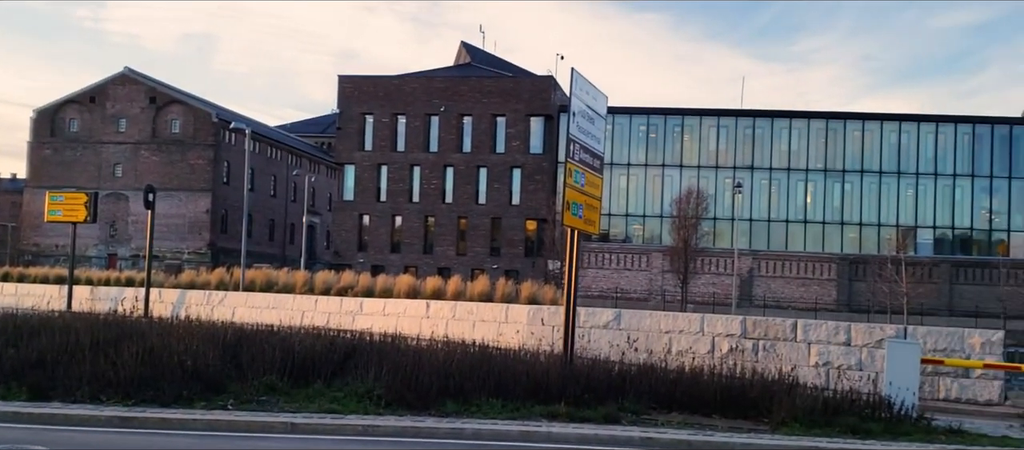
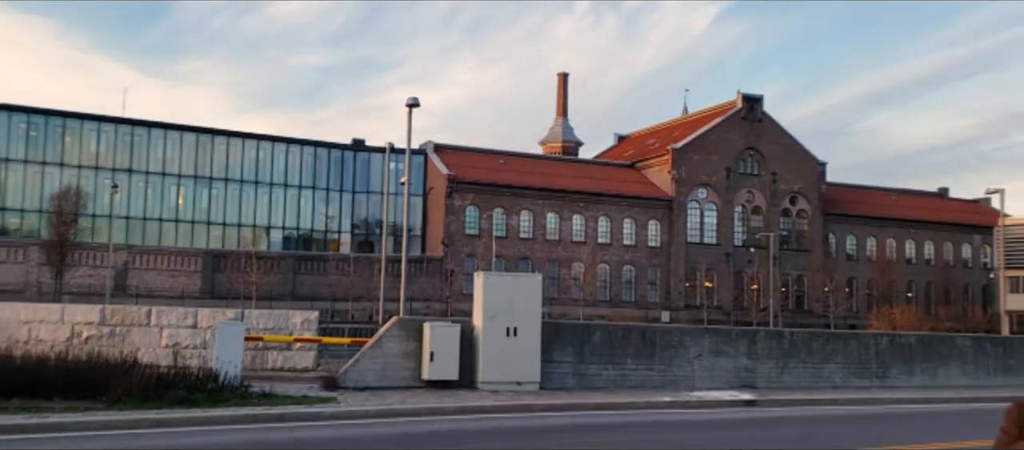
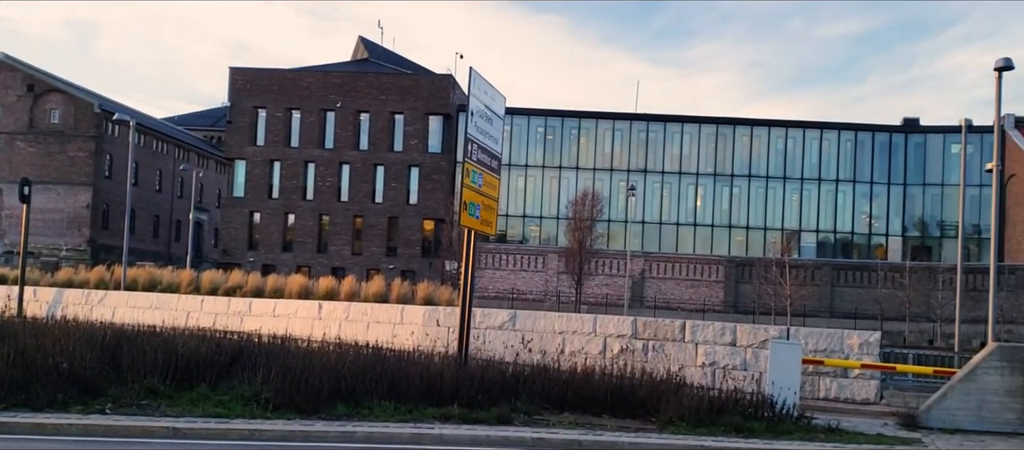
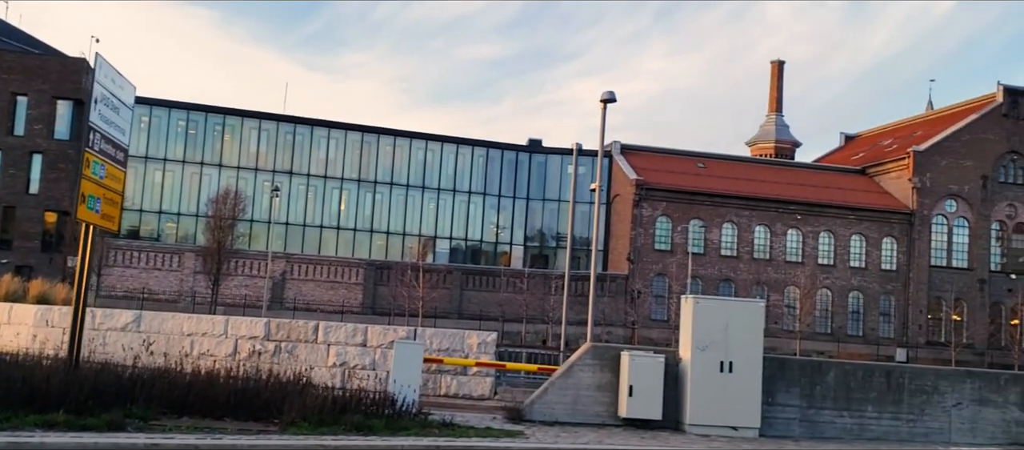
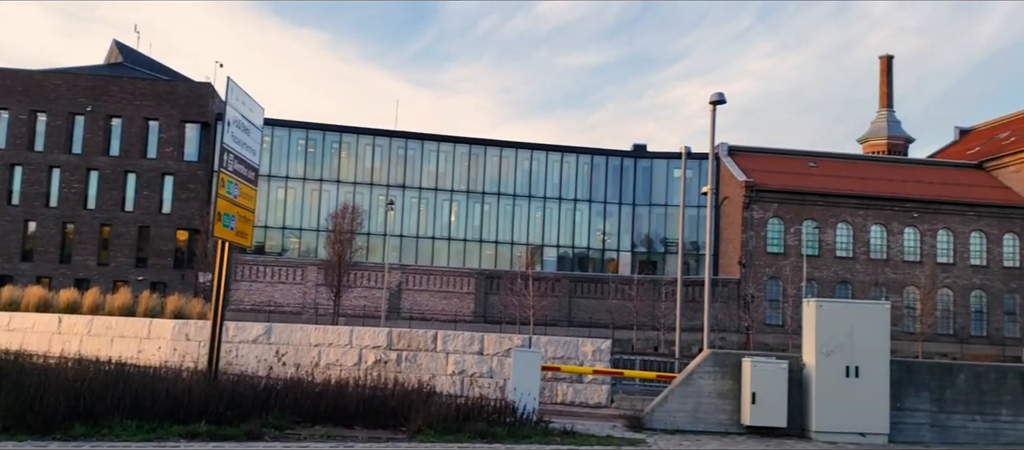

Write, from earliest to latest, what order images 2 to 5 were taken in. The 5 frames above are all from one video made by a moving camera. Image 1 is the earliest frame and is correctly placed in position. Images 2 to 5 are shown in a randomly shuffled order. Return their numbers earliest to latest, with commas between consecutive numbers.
3, 5, 4, 2
